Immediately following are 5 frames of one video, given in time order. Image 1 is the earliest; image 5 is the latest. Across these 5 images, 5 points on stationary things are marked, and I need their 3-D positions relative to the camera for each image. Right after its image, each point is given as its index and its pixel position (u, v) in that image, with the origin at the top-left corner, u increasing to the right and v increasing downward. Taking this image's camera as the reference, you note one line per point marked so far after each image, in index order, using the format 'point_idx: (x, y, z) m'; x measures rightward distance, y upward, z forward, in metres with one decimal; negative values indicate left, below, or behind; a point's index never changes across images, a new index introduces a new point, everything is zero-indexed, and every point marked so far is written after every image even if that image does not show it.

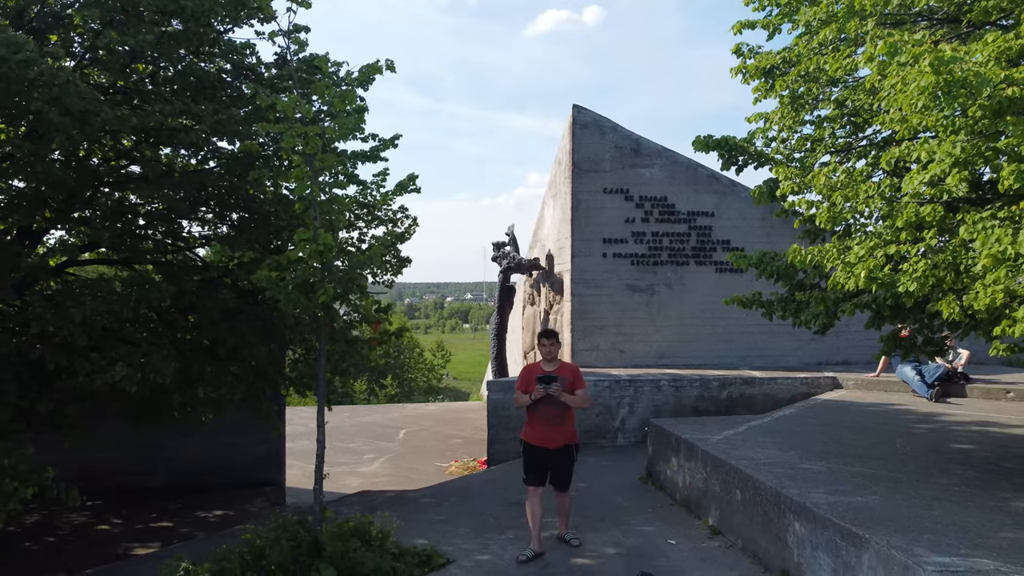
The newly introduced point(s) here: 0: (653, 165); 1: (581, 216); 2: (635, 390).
0: (+2.8, +2.4, +10.1) m
1: (+1.3, +1.4, +10.0) m
2: (+2.1, -1.7, +8.5) m
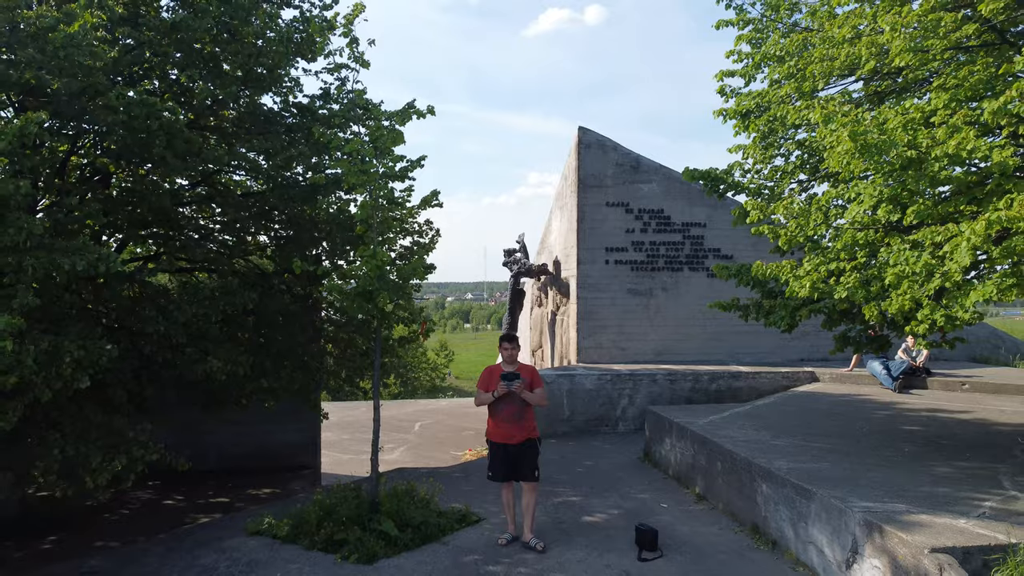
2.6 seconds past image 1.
0: (+3.0, +2.3, +11.2) m
1: (+1.6, +1.3, +11.0) m
2: (+2.3, -1.8, +9.5) m
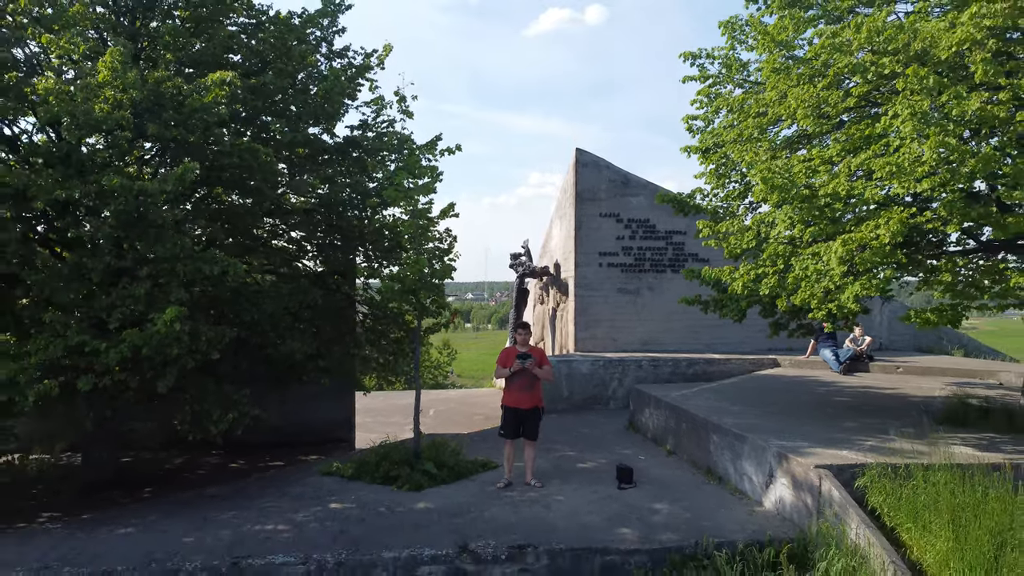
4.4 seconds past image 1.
0: (+3.2, +2.4, +12.9) m
1: (+1.7, +1.3, +12.8) m
2: (+2.5, -1.8, +11.2) m
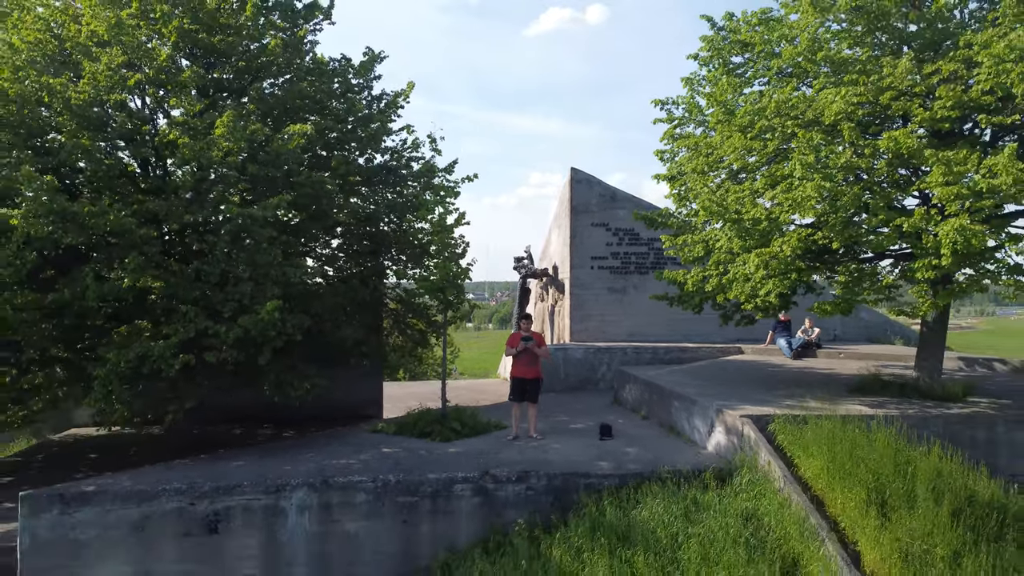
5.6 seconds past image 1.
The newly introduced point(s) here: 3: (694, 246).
0: (+3.3, +2.4, +15.0) m
1: (+1.9, +1.4, +14.9) m
2: (+2.6, -1.7, +13.3) m
3: (+3.3, +0.8, +9.1) m
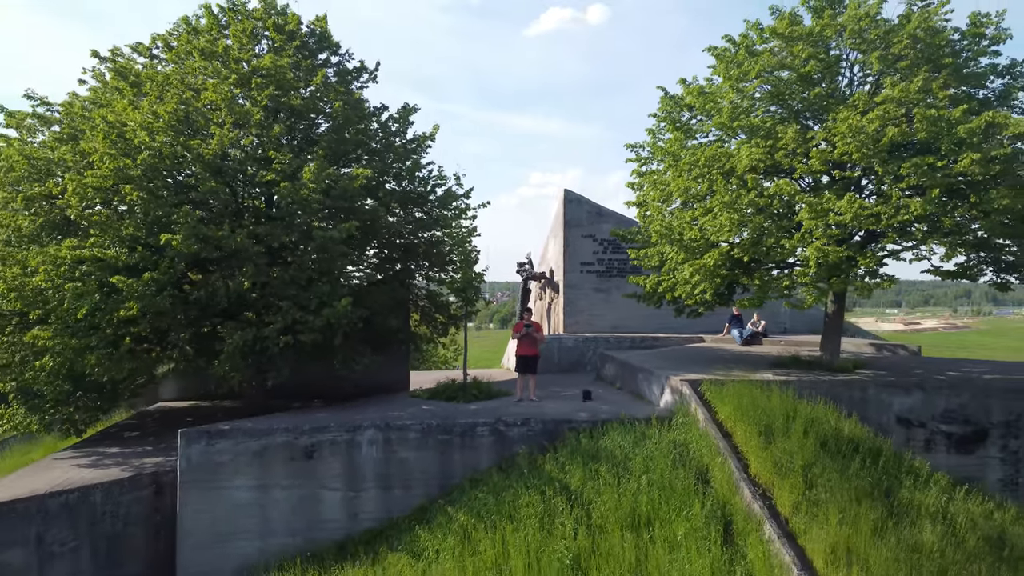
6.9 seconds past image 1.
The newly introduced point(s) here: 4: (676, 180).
0: (+3.5, +2.4, +18.1) m
1: (+2.0, +1.3, +17.9) m
2: (+2.7, -1.7, +16.4) m
3: (+3.4, +0.7, +12.2) m
4: (+3.7, +2.4, +11.4) m
